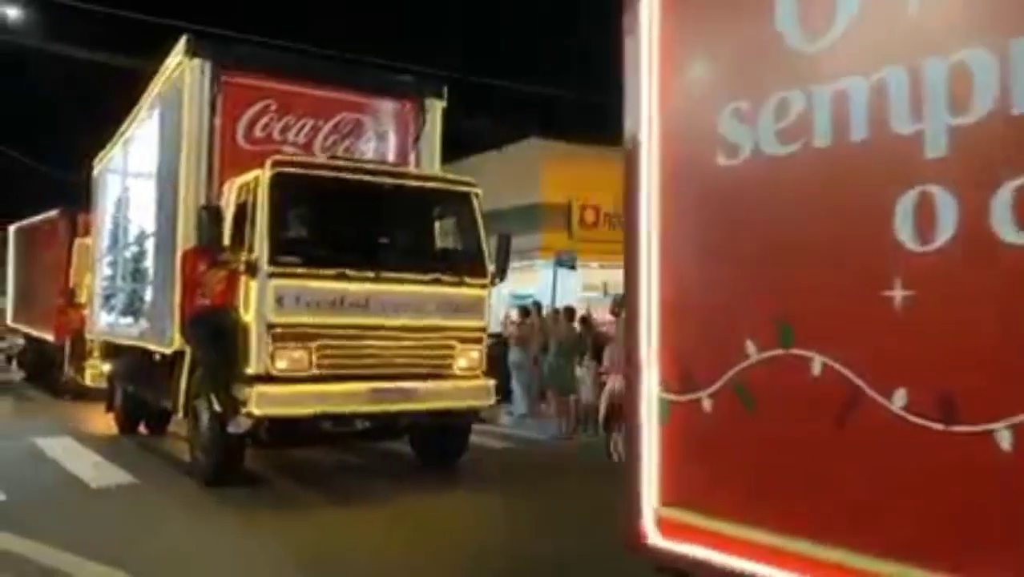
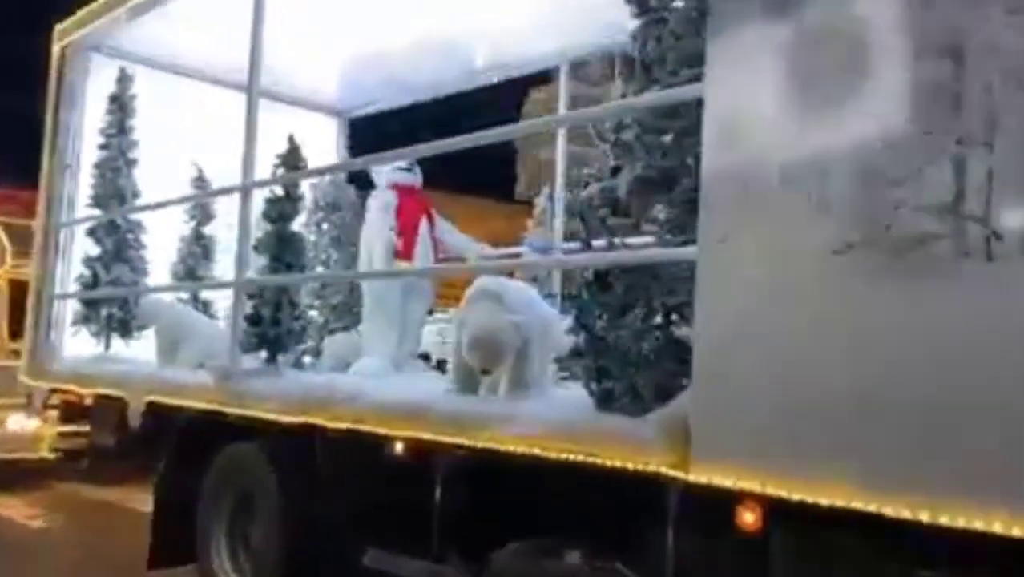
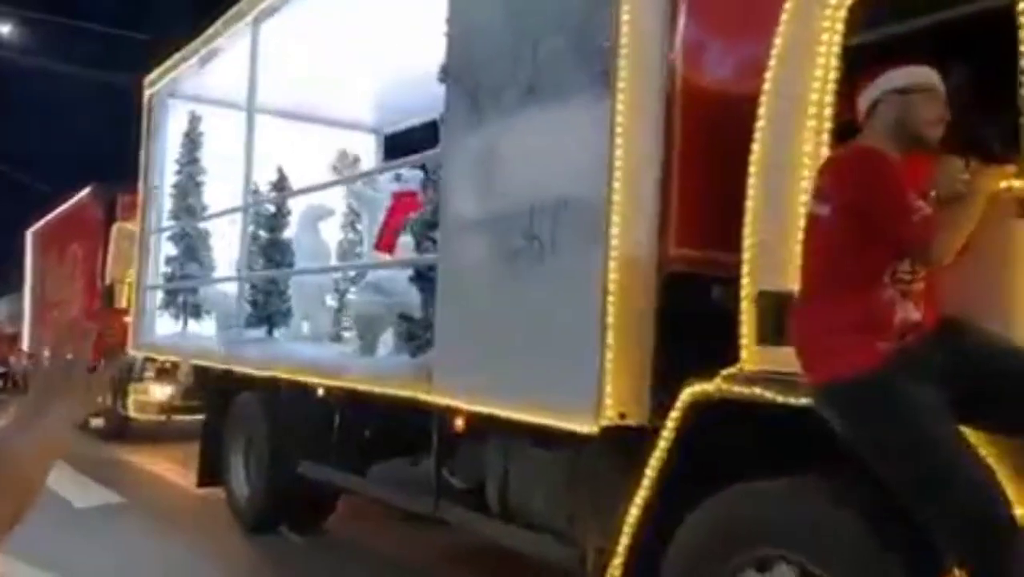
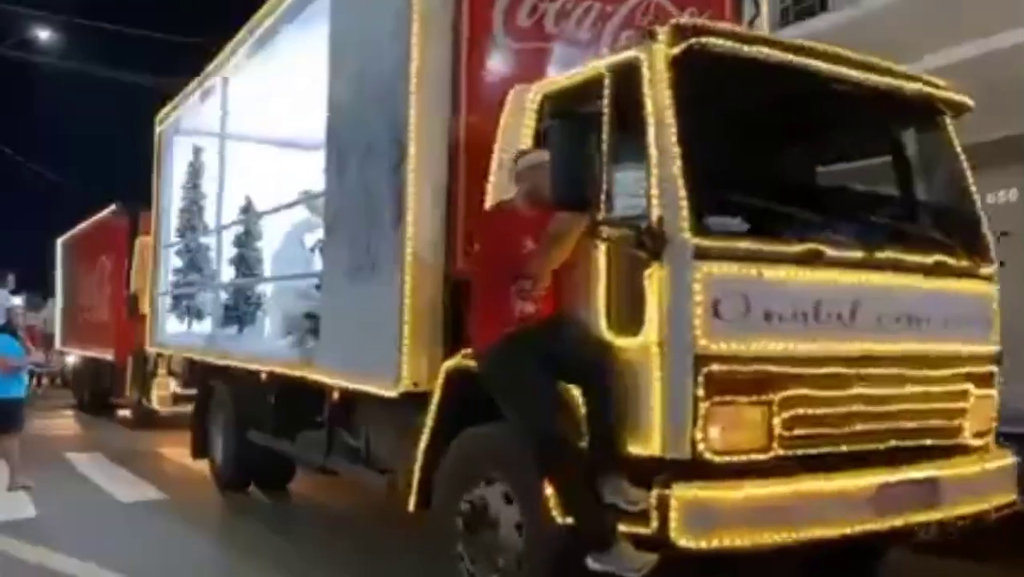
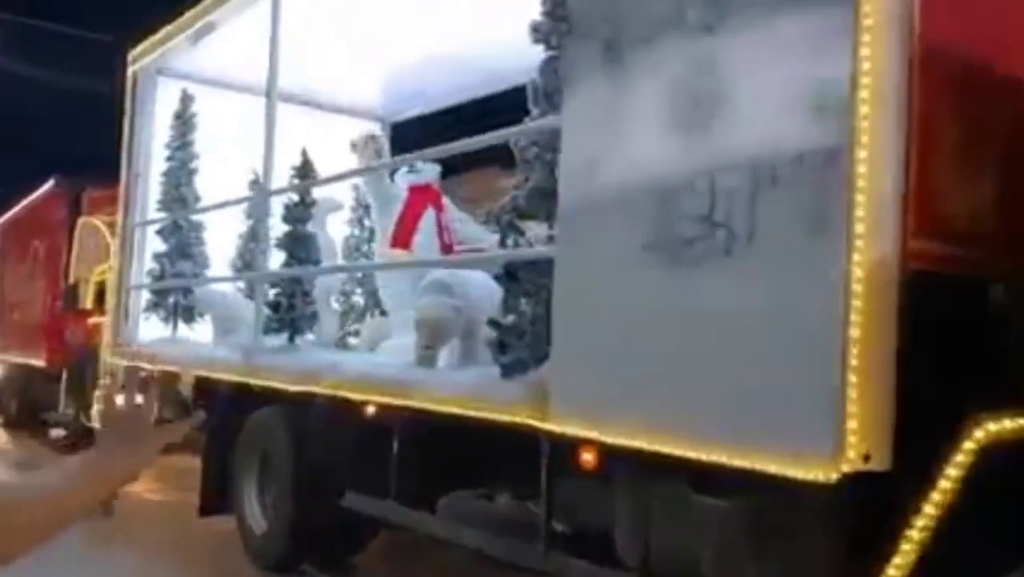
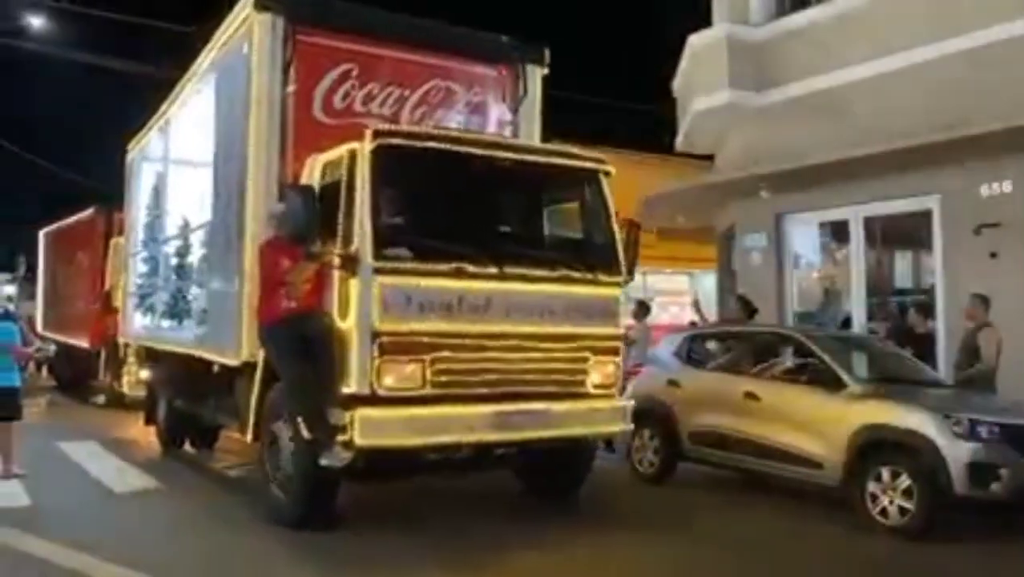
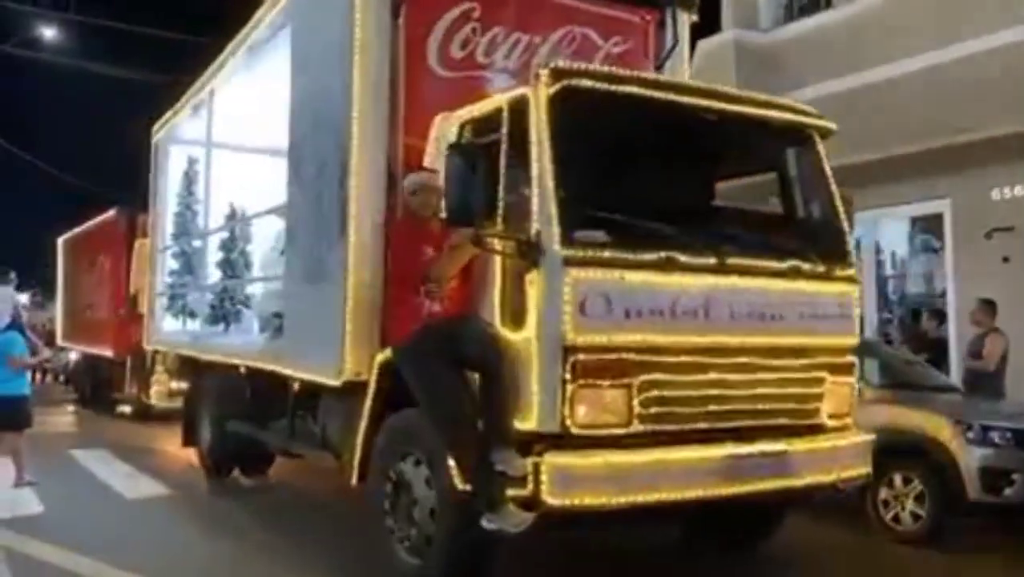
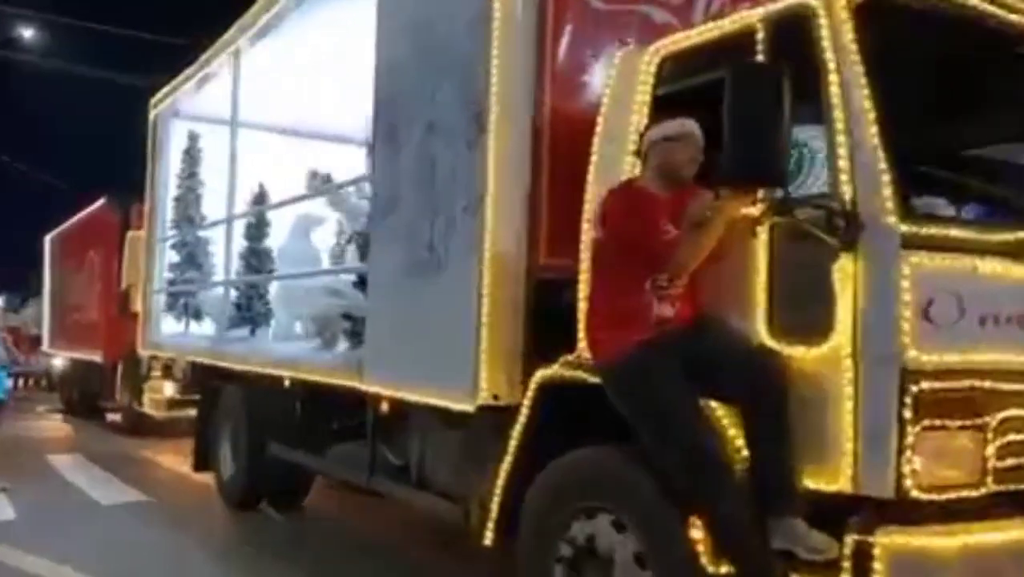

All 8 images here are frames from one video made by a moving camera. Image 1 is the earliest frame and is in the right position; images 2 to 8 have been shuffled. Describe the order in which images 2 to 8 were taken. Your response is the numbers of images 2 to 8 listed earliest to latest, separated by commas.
6, 7, 4, 8, 3, 5, 2
